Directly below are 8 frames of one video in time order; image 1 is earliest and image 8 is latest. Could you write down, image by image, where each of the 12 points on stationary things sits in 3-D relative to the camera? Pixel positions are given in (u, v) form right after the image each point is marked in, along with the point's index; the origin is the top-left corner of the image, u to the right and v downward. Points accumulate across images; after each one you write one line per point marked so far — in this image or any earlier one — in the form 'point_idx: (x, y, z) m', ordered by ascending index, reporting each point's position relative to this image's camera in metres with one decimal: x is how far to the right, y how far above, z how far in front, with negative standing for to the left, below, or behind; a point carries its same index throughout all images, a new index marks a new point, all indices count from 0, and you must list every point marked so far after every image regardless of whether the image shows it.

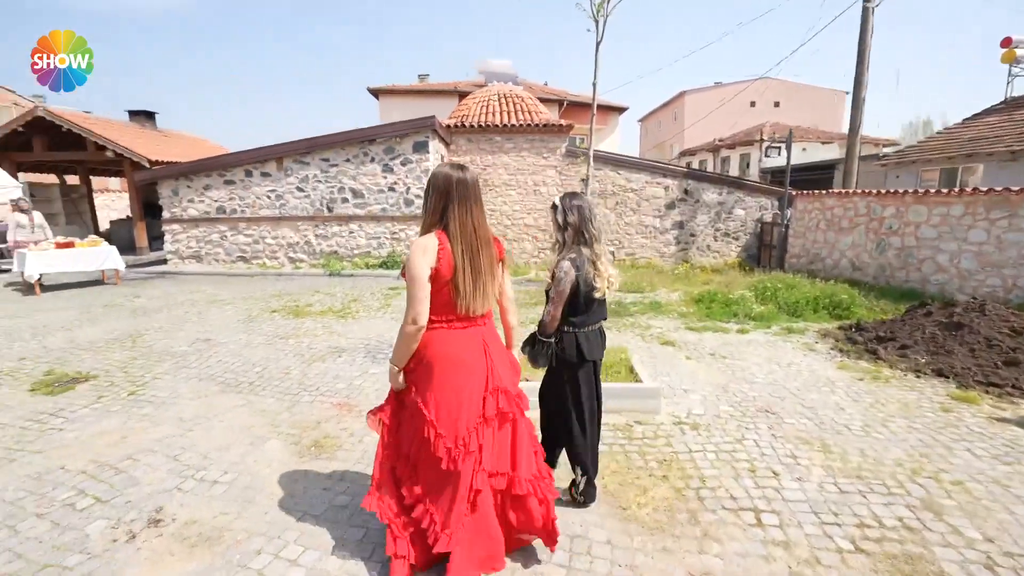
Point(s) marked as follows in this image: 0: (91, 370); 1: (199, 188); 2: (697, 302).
0: (-4.2, -0.8, +5.0) m
1: (-7.1, +2.3, +11.4) m
2: (+2.7, -0.2, +7.4) m
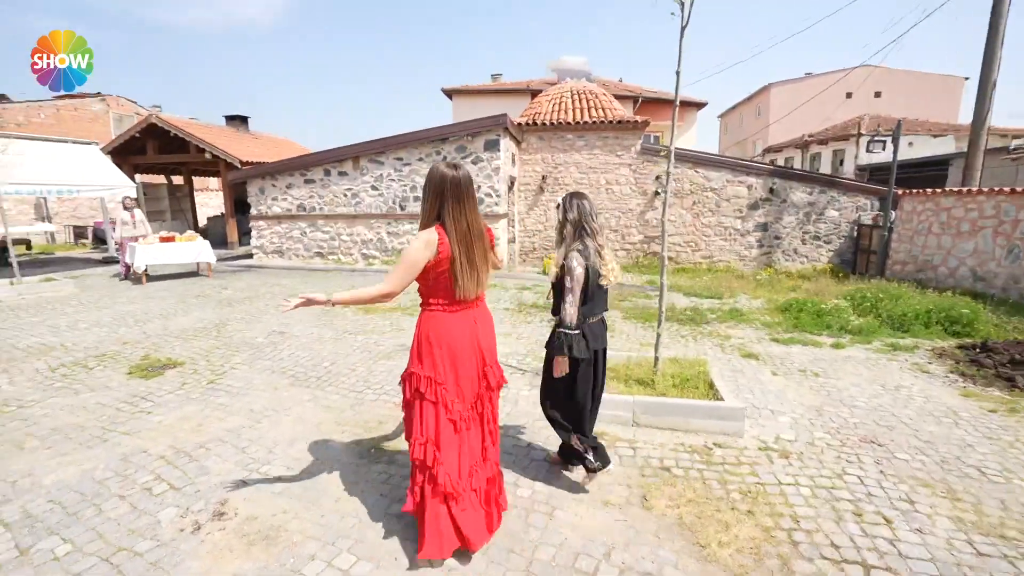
0: (-3.5, -0.7, +5.3) m
1: (-5.5, +2.5, +12.0) m
2: (+3.7, -0.3, +6.8) m
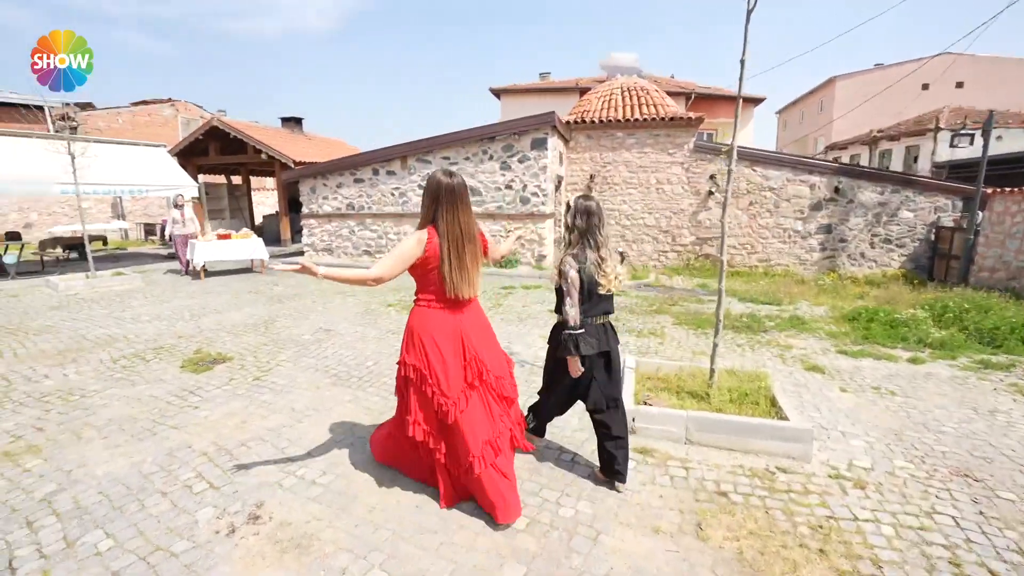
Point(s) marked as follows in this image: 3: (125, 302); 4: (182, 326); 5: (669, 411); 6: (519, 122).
0: (-3.1, -0.7, +5.4) m
1: (-4.4, +2.5, +12.3) m
2: (+4.3, -0.4, +6.3) m
3: (-6.2, -0.2, +8.1) m
4: (-4.3, -0.5, +6.5) m
5: (+1.0, -0.8, +3.2) m
6: (+0.1, +3.4, +10.3) m
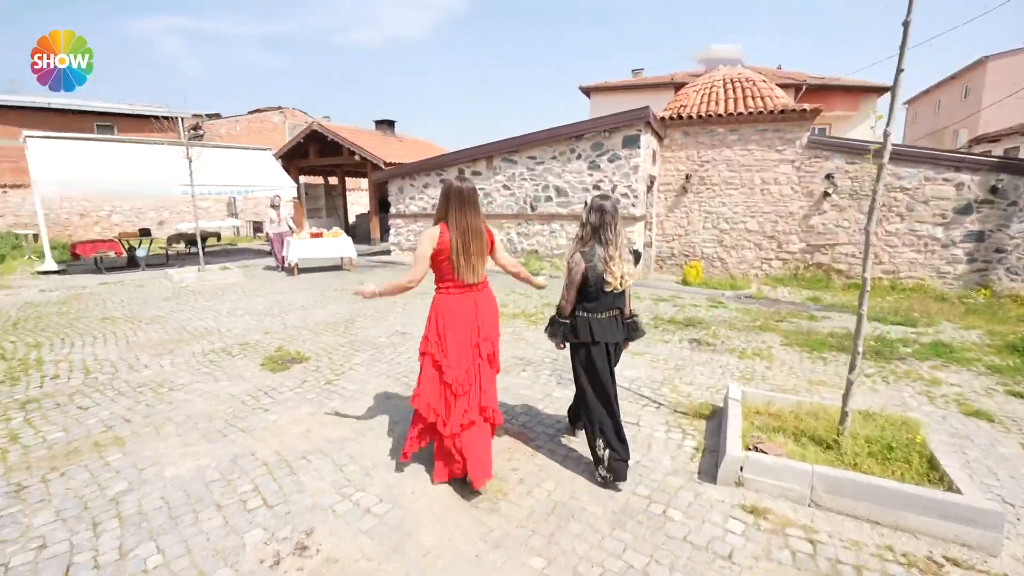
0: (-2.2, -0.7, +5.4) m
1: (-2.3, +2.5, +12.4) m
2: (+5.2, -0.6, +5.1) m
3: (-4.9, -0.1, +8.6) m
4: (-3.2, -0.5, +6.7) m
5: (+1.5, -0.9, +2.6) m
6: (+1.9, +3.3, +9.8) m
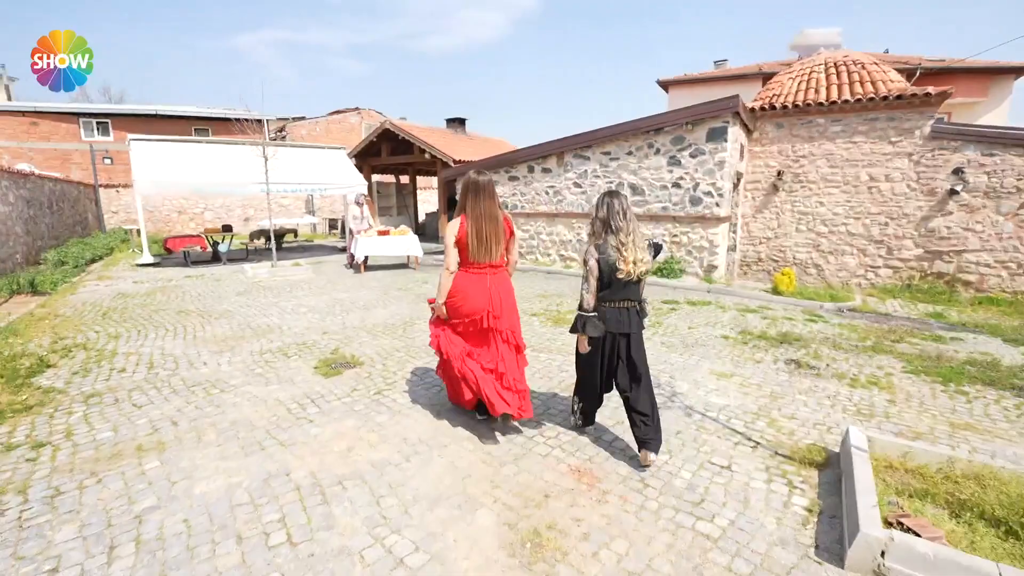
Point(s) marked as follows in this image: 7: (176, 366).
0: (-1.6, -0.7, +5.2) m
1: (-0.6, +2.5, +12.1) m
2: (+5.7, -0.8, +3.9) m
3: (-3.8, -0.1, +8.7) m
4: (-2.4, -0.4, +6.6) m
5: (+1.7, -1.0, +1.9) m
6: (+3.2, +3.2, +8.9) m
7: (-3.4, -0.8, +5.0) m
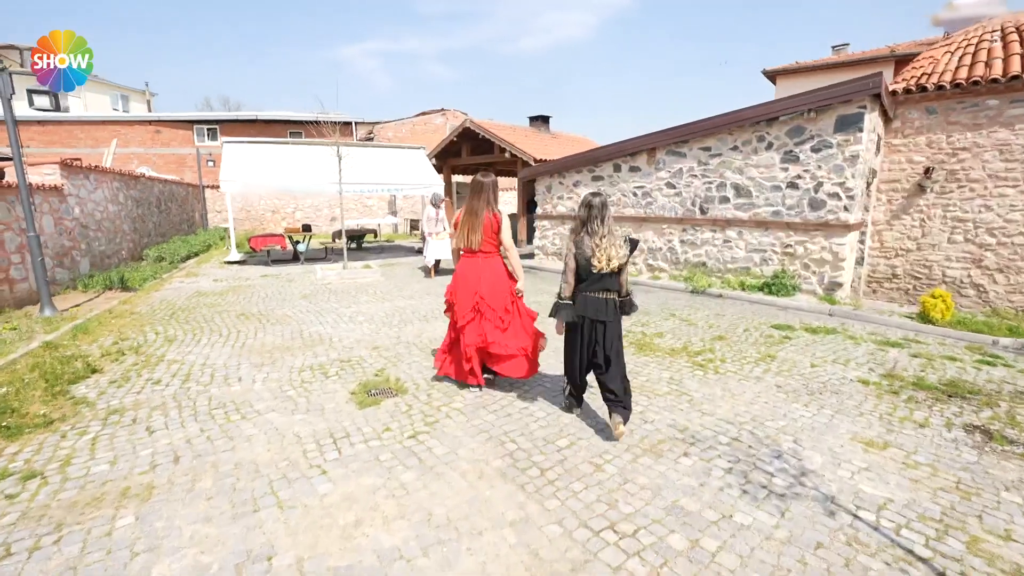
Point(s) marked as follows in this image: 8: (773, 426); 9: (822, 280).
0: (-0.9, -0.8, +4.5) m
1: (+1.3, +2.3, +11.2) m
2: (+6.0, -1.2, +2.0) m
3: (-2.5, -0.1, +8.3) m
4: (-1.5, -0.5, +6.0) m
5: (+1.7, -1.2, +0.7) m
6: (+4.5, +2.9, +7.4) m
7: (-2.8, -0.8, +4.6) m
8: (+1.9, -1.0, +3.6) m
9: (+4.8, +0.1, +7.8) m
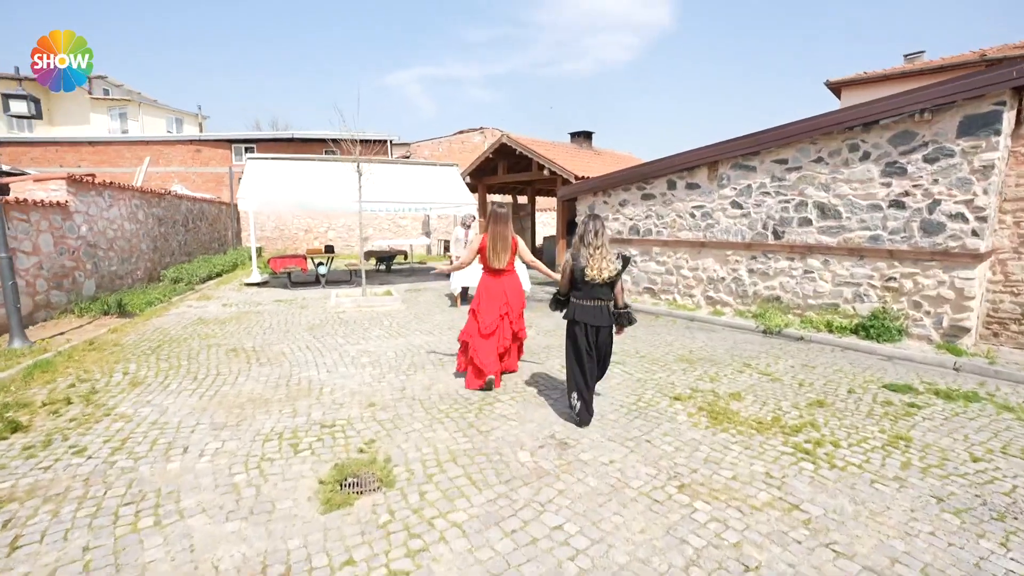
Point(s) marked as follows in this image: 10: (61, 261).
0: (-0.8, -1.2, +3.3) m
1: (+2.0, +1.7, +9.9) m
2: (+6.0, -1.5, +0.2) m
3: (-2.0, -0.6, +7.2) m
4: (-1.2, -0.9, +4.8) m
5: (+1.6, -1.4, -0.7) m
6: (+4.9, +2.3, +5.9) m
7: (-2.6, -1.1, +3.5) m
8: (+2.0, -1.3, +2.2) m
9: (+5.3, -0.4, +6.2) m
10: (-7.2, +0.4, +8.0) m
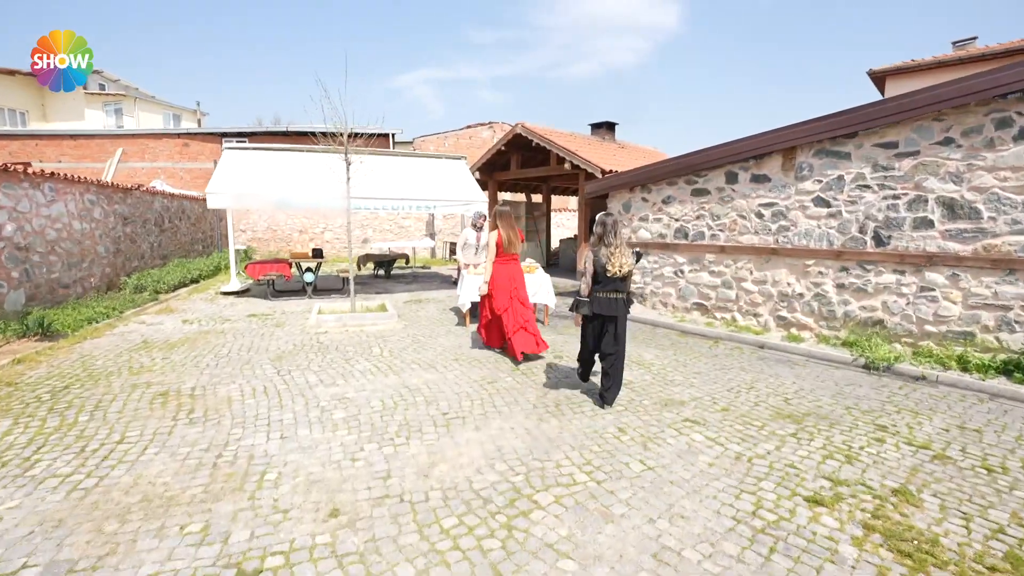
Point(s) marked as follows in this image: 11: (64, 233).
0: (-0.5, -1.4, +1.6) m
1: (+2.4, +1.4, +8.2) m
2: (+6.2, -1.8, -1.5) m
3: (-1.7, -0.8, +5.5) m
4: (-1.0, -1.1, +3.2) m
5: (+1.8, -1.6, -2.4) m
6: (+5.2, +2.1, +4.2) m
7: (-2.3, -1.3, +1.9) m
8: (+2.2, -1.5, +0.5) m
9: (+5.5, -0.7, +4.4) m
10: (-6.9, +0.2, +6.4) m
11: (-7.6, +0.9, +8.5) m
